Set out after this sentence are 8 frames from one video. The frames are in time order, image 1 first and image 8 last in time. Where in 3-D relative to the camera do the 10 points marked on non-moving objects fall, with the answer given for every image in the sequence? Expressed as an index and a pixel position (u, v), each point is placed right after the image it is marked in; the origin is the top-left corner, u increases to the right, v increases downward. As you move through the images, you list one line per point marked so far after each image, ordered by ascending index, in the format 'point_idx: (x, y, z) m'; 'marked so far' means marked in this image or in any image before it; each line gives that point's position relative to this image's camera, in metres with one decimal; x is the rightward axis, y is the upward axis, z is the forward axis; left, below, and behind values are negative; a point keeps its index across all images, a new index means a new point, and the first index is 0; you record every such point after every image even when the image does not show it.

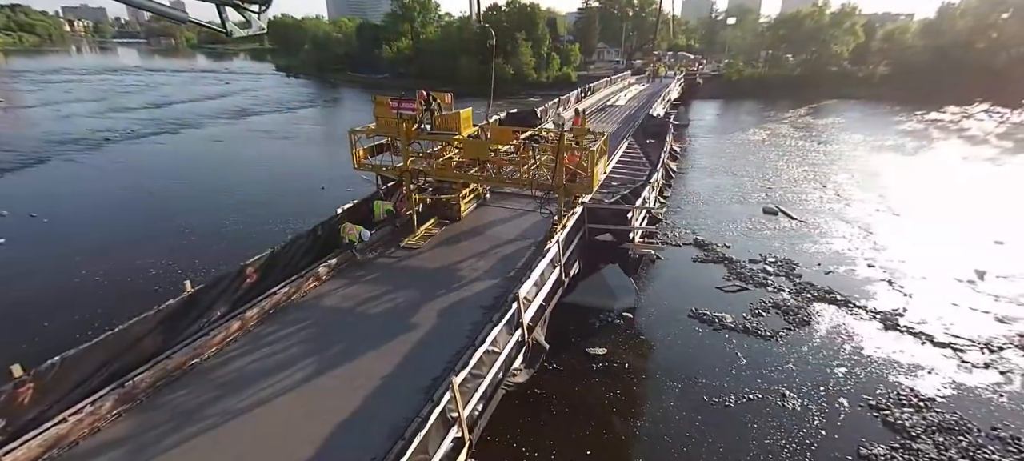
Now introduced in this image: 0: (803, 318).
0: (+8.3, -2.5, +14.0) m
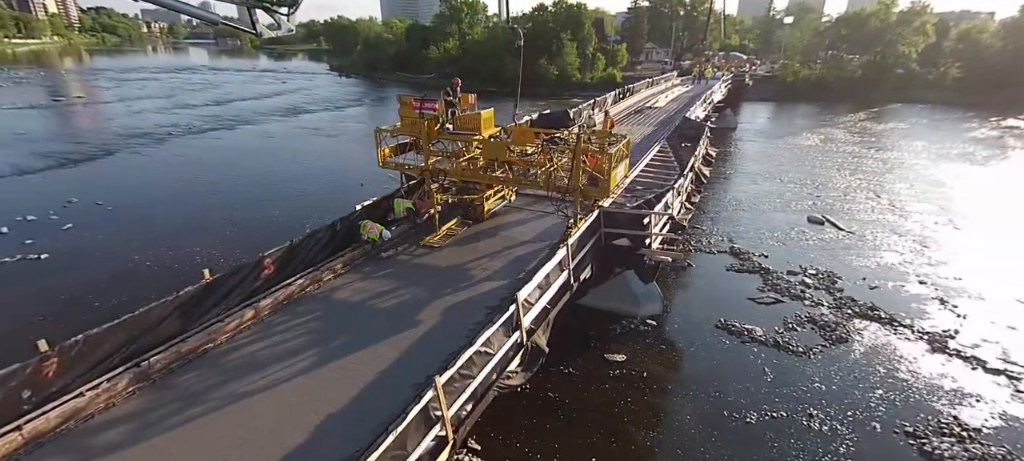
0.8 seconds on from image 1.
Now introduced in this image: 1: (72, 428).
0: (+8.8, -2.8, +13.2) m
1: (-4.8, -2.1, +5.3) m
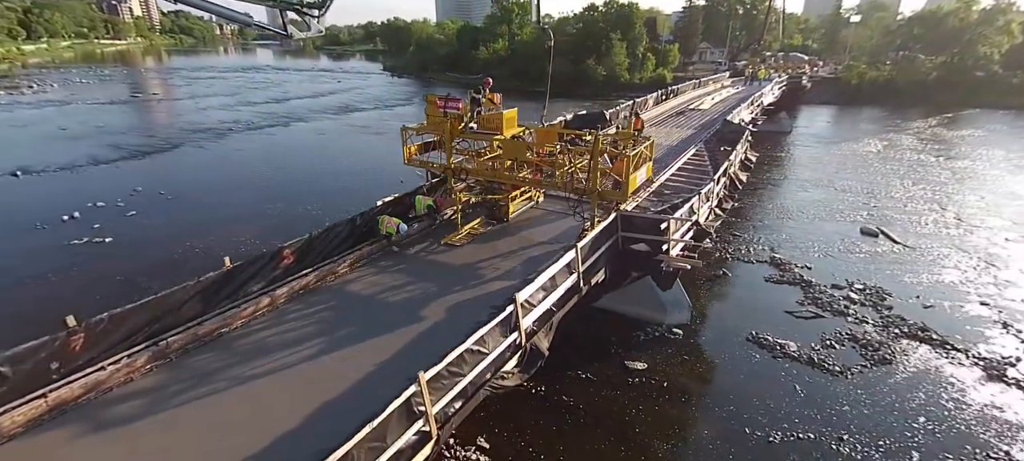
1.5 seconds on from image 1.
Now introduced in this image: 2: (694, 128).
0: (+9.3, -3.2, +12.3) m
1: (-5.0, -2.0, +5.8) m
2: (+7.1, +4.0, +19.2) m
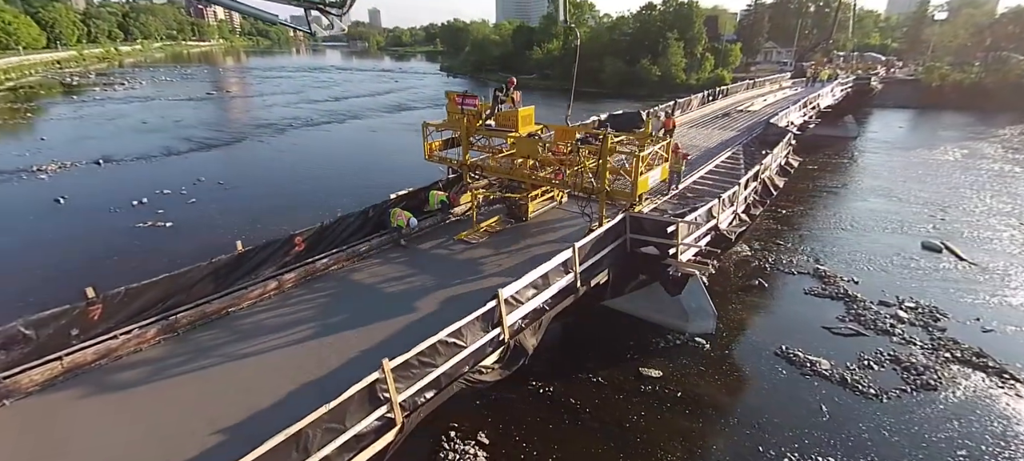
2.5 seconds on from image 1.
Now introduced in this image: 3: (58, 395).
0: (+9.6, -3.5, +11.3) m
1: (-5.3, -1.7, +6.3) m
2: (+8.4, +3.8, +18.3) m
3: (-5.4, -1.9, +5.8) m
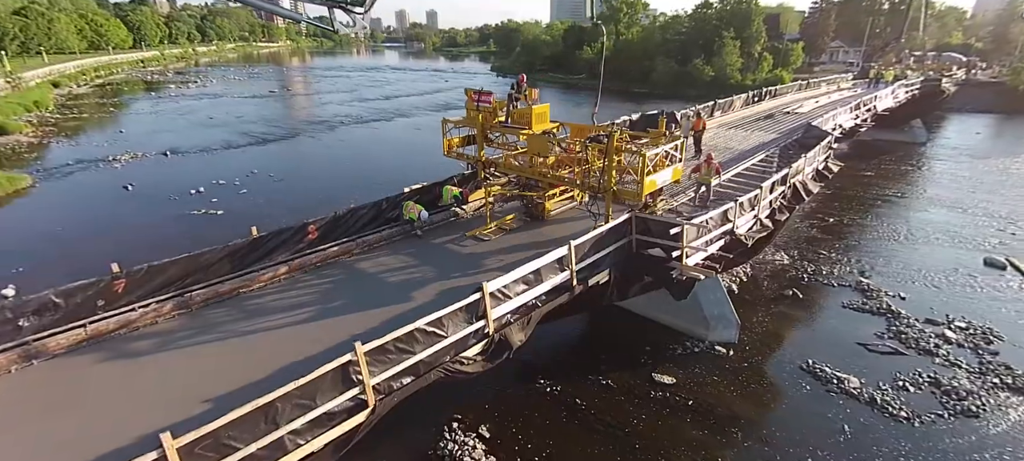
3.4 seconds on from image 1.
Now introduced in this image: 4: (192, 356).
0: (+9.7, -3.7, +10.4) m
1: (-5.5, -1.4, +6.9) m
2: (+9.5, +3.5, +17.5) m
3: (-5.7, -1.7, +6.4) m
4: (-4.3, -1.7, +6.6) m
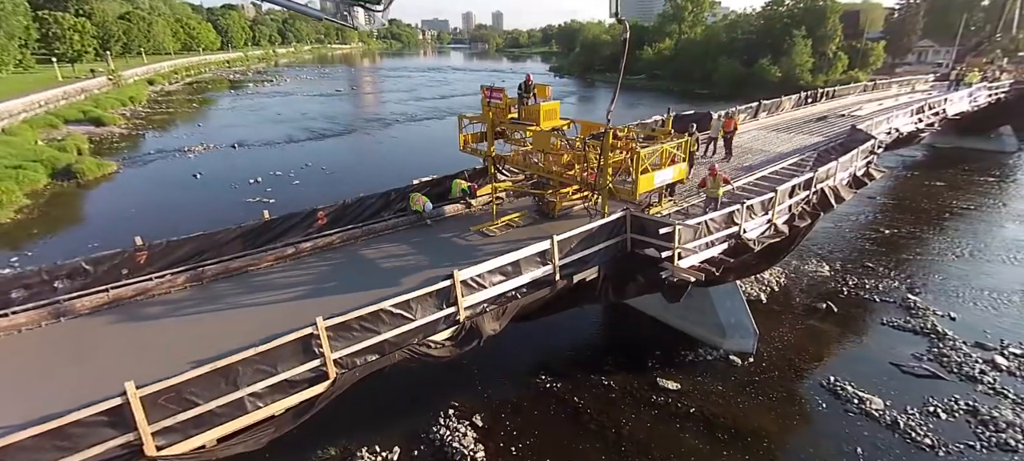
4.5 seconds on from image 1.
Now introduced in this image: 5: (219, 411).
0: (+9.5, -4.0, +9.4) m
1: (-5.9, -1.1, +7.7) m
2: (+10.4, +3.2, +16.5) m
3: (-6.1, -1.3, +7.3) m
4: (-4.7, -1.4, +7.3) m
5: (-3.2, -2.0, +5.3) m
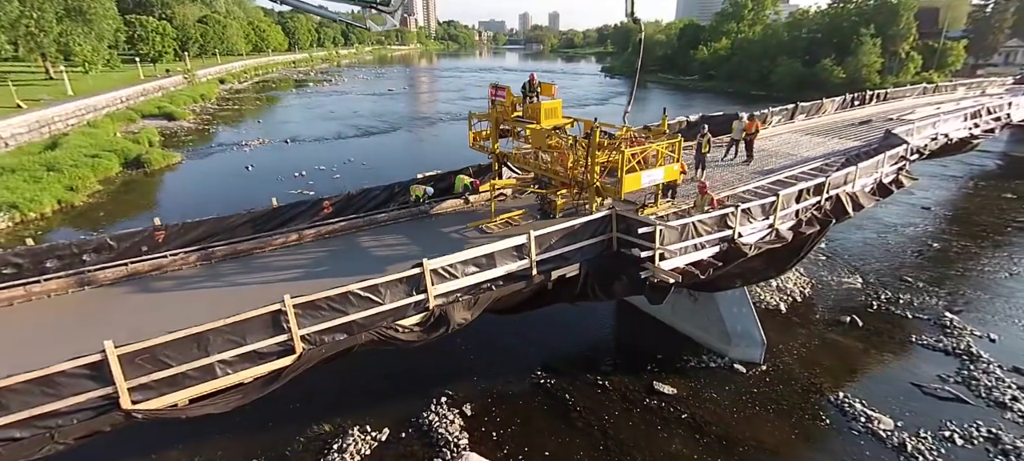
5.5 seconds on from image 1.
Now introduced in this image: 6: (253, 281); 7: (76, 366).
0: (+9.1, -4.3, +8.6) m
1: (-6.3, -0.7, +8.6) m
2: (+11.0, +2.9, +15.5) m
3: (-6.6, -1.0, +8.1) m
4: (-5.2, -1.1, +8.0) m
5: (-3.9, -1.7, +5.9) m
6: (-4.4, -0.9, +8.4) m
7: (-4.7, -1.4, +5.2) m
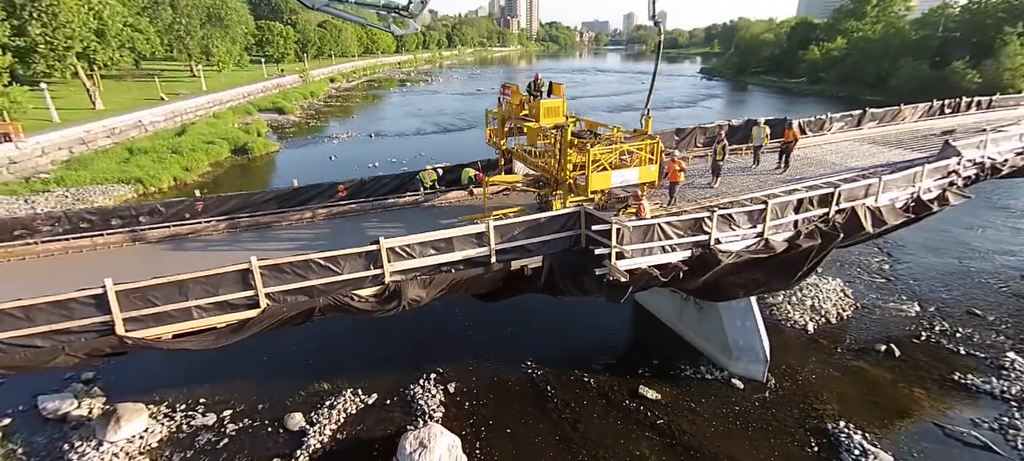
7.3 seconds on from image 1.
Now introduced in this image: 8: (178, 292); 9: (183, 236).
0: (+8.0, -4.7, +7.4) m
1: (-6.8, -0.1, +10.3) m
2: (+11.7, +2.3, +13.8) m
3: (-7.2, -0.3, +9.9) m
4: (-5.8, -0.5, +9.5) m
5: (-5.0, -1.2, +7.2) m
6: (-5.0, -0.4, +9.8) m
7: (-5.9, -0.9, +6.7) m
8: (-4.9, -0.9, +7.2) m
9: (-6.9, -0.1, +10.3) m
